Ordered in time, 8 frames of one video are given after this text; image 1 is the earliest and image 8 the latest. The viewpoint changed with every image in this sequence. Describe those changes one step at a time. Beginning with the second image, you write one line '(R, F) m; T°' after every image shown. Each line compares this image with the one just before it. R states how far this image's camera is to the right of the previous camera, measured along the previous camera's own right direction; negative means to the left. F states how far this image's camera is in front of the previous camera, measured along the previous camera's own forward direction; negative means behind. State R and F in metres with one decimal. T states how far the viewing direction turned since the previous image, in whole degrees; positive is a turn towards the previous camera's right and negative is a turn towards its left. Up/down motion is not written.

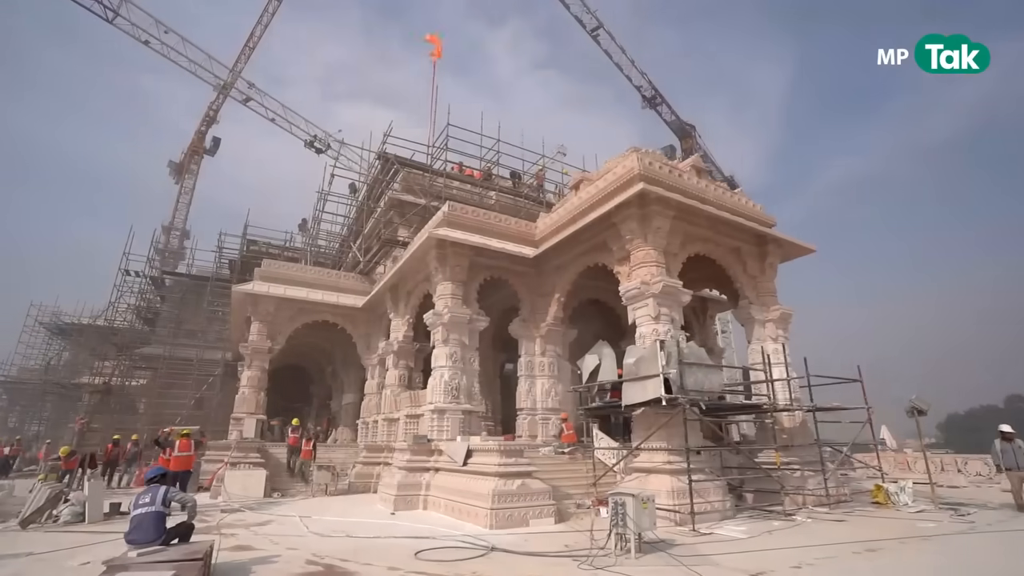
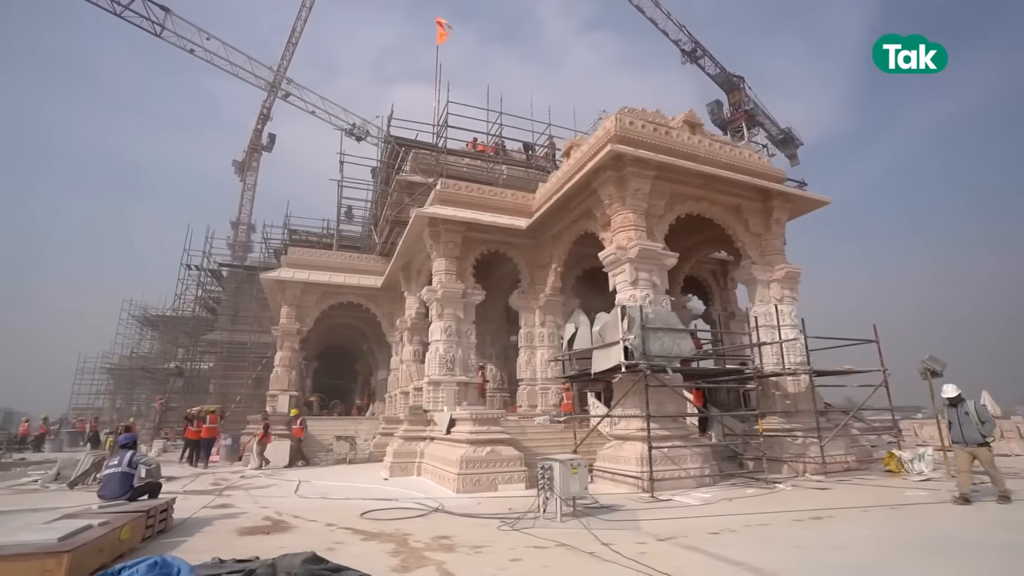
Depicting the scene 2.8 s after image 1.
(+1.7, 0.0) m; -8°
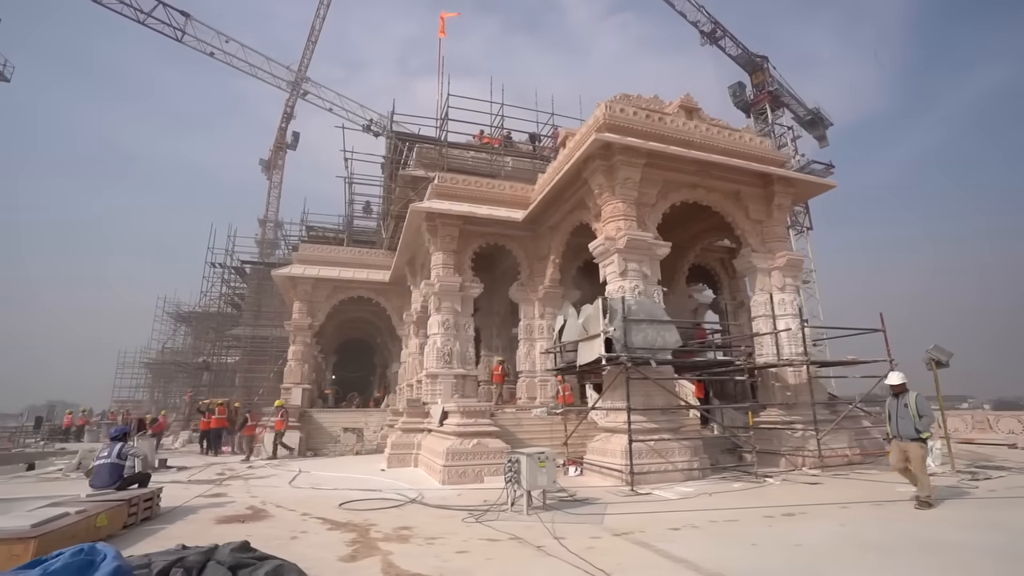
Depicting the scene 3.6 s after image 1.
(+0.7, 0.0) m; -4°
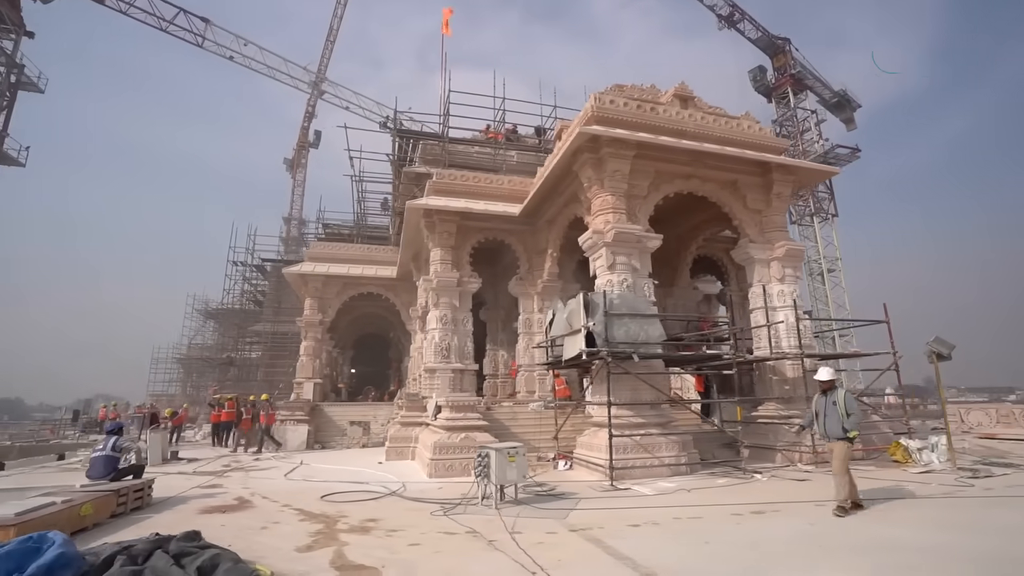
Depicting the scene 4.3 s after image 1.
(+0.7, 0.0) m; -3°
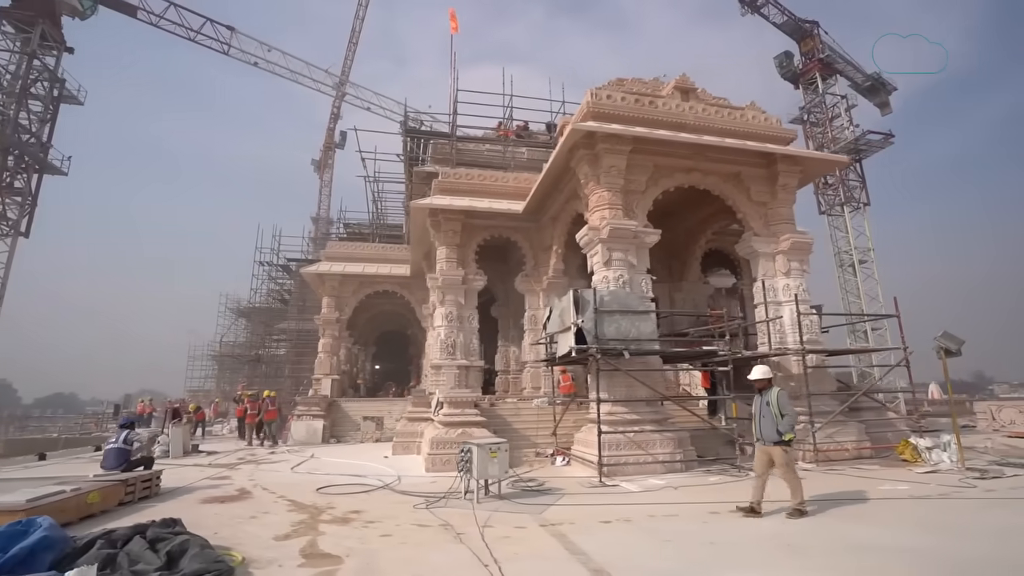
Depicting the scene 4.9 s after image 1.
(+0.6, -0.1) m; -4°
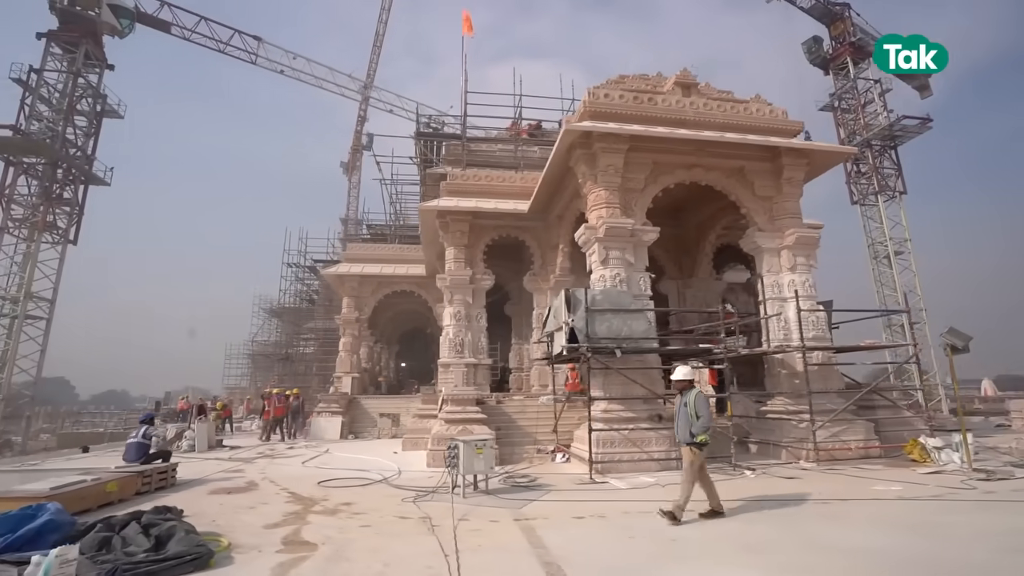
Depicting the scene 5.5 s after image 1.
(+0.6, -0.1) m; -4°
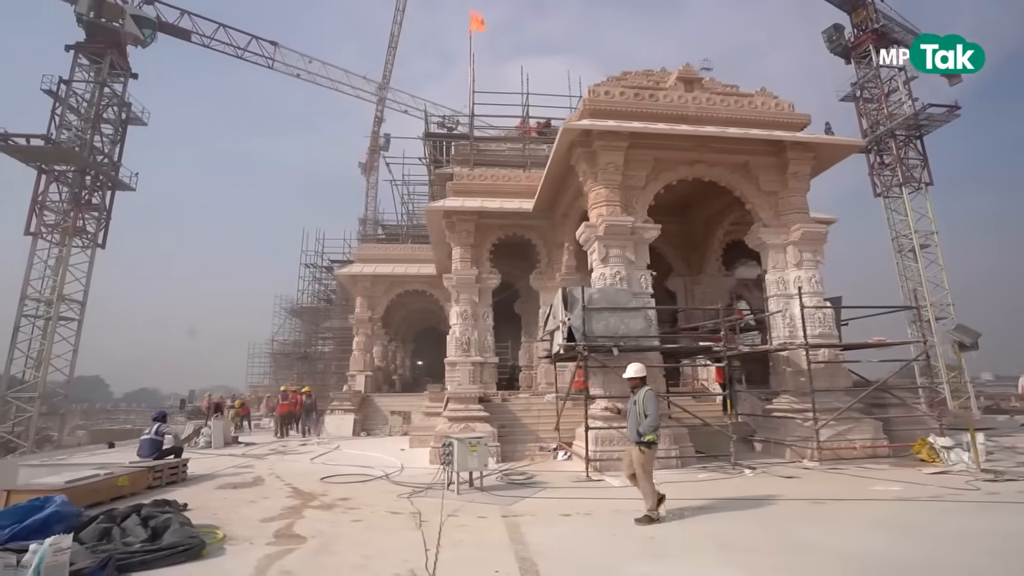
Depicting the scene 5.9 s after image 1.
(+0.3, -0.1) m; -2°
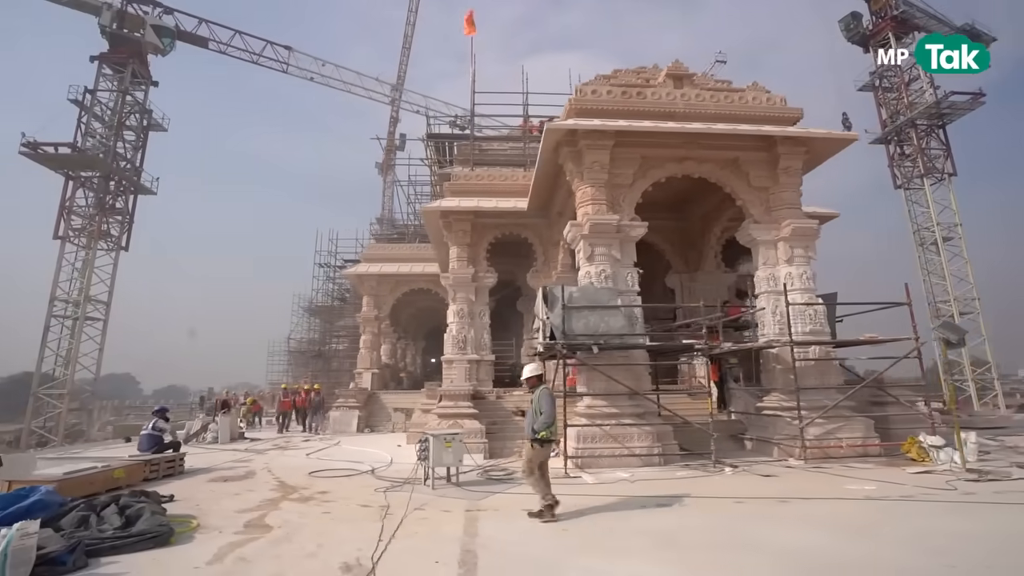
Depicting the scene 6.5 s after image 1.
(+0.6, -0.1) m; -3°
